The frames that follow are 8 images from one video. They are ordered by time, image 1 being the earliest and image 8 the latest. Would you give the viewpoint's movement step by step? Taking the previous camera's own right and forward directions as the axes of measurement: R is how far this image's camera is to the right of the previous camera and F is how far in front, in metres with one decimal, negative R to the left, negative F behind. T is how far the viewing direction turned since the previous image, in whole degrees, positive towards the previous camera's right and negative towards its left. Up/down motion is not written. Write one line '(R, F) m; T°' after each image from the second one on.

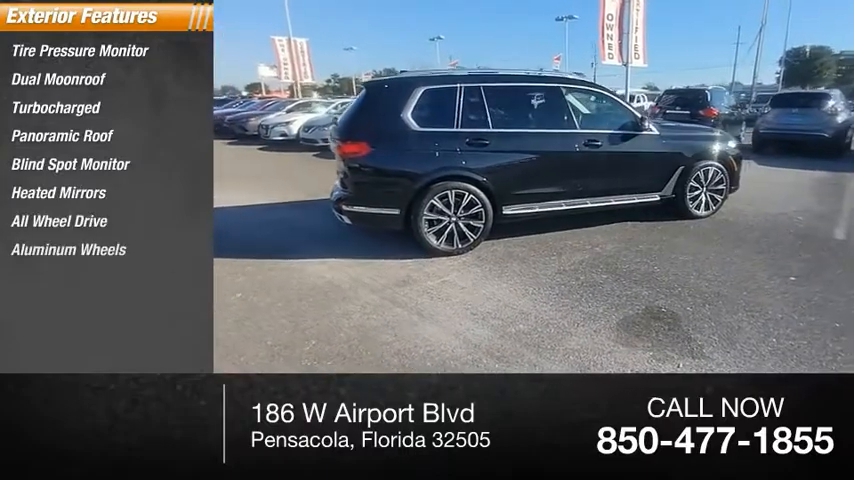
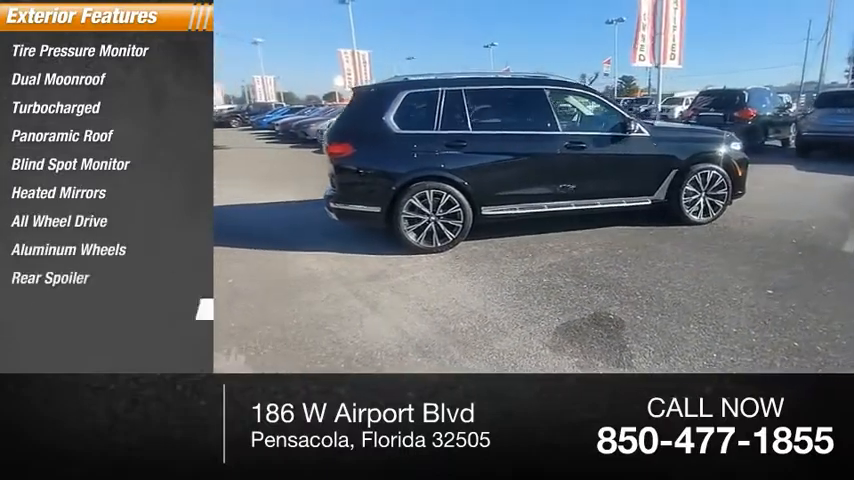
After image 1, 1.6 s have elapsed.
(0.0, 0.0) m; 0°
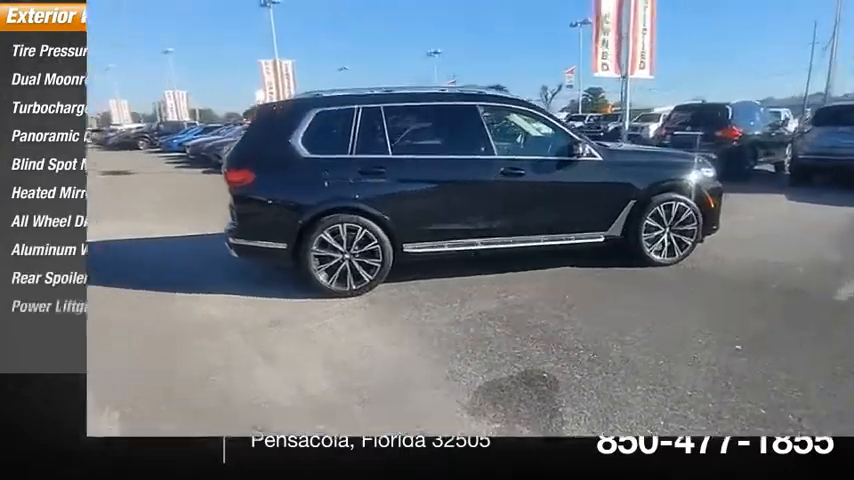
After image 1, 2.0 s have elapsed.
(+0.7, +0.8) m; 0°
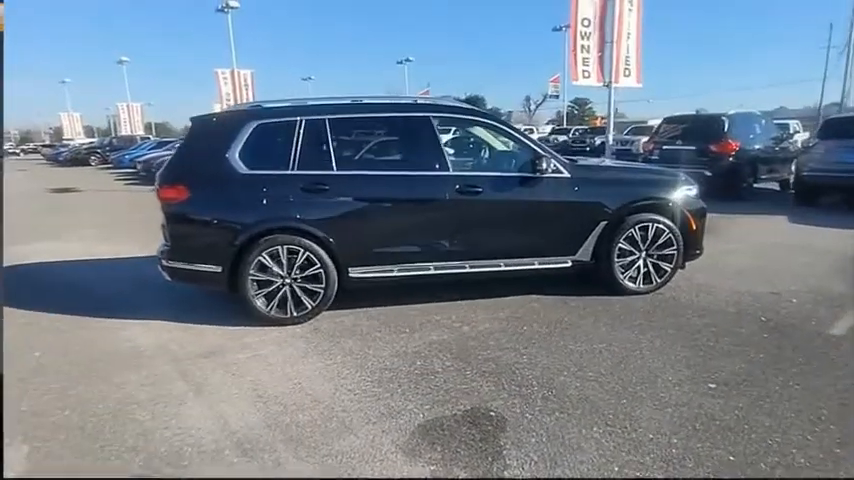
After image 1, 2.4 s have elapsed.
(+0.4, +0.4) m; 0°
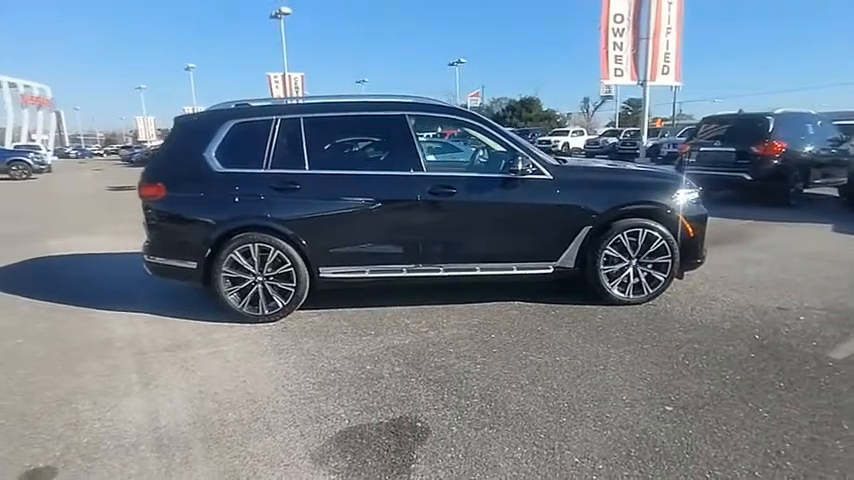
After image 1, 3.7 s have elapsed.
(+0.6, +0.1) m; -6°
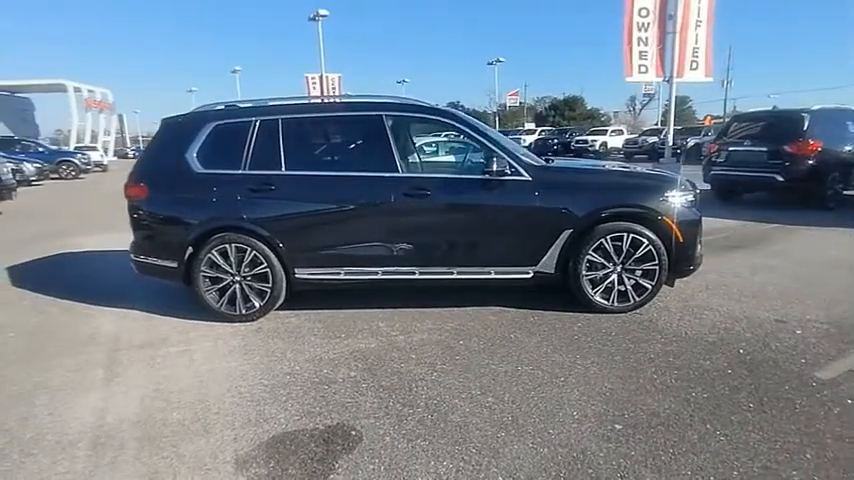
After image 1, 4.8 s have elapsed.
(+0.5, +0.1) m; -5°
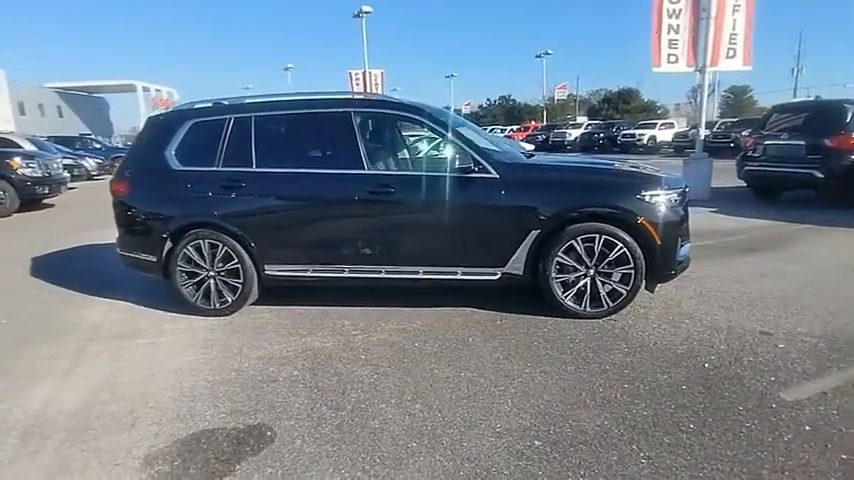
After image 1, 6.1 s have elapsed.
(+0.6, +0.1) m; -6°
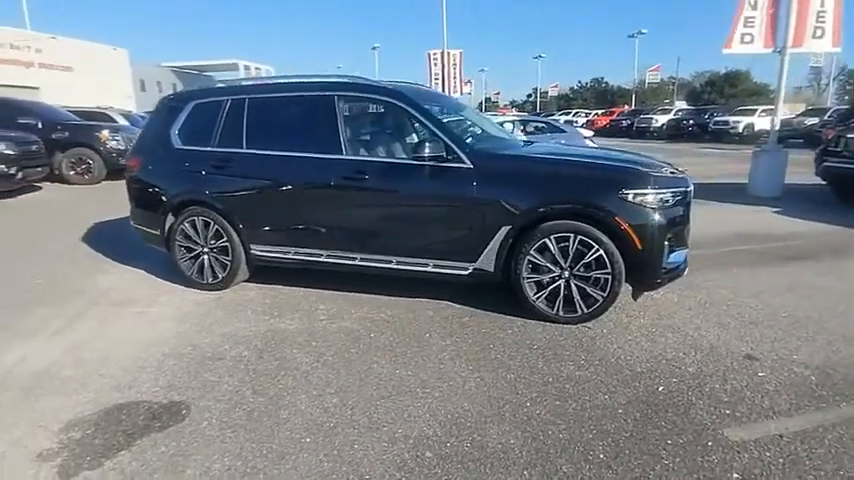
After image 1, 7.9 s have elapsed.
(+0.7, +0.2) m; -9°
